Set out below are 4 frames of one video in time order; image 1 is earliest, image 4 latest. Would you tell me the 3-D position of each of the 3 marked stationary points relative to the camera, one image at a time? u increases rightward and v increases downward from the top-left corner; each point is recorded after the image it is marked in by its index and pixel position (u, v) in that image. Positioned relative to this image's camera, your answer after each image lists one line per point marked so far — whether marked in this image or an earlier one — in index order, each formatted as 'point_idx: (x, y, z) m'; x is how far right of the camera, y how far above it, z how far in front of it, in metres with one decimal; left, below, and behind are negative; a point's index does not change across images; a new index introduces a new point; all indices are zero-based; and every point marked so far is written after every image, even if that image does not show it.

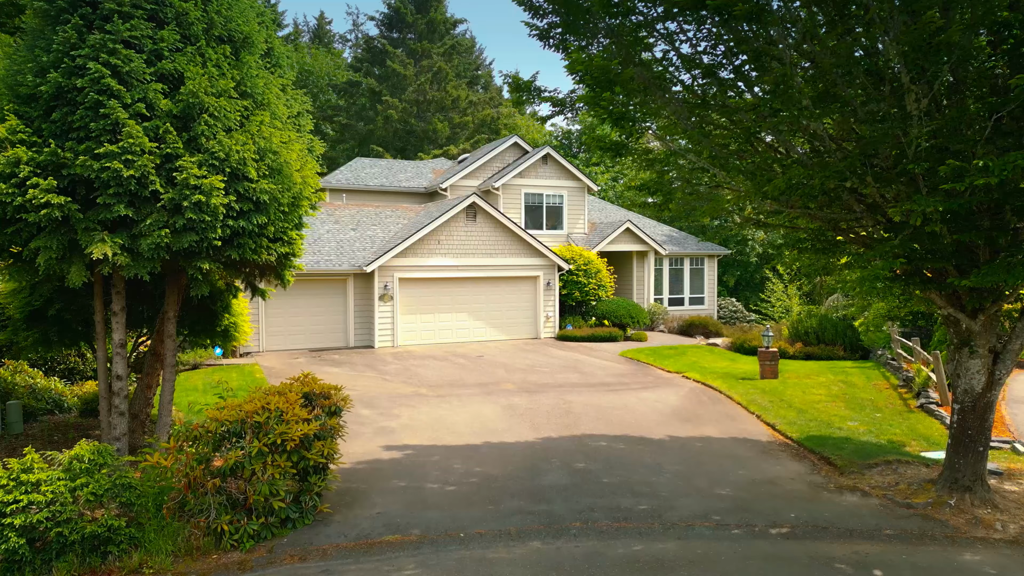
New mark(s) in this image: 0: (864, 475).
0: (+4.3, -2.3, +8.1) m
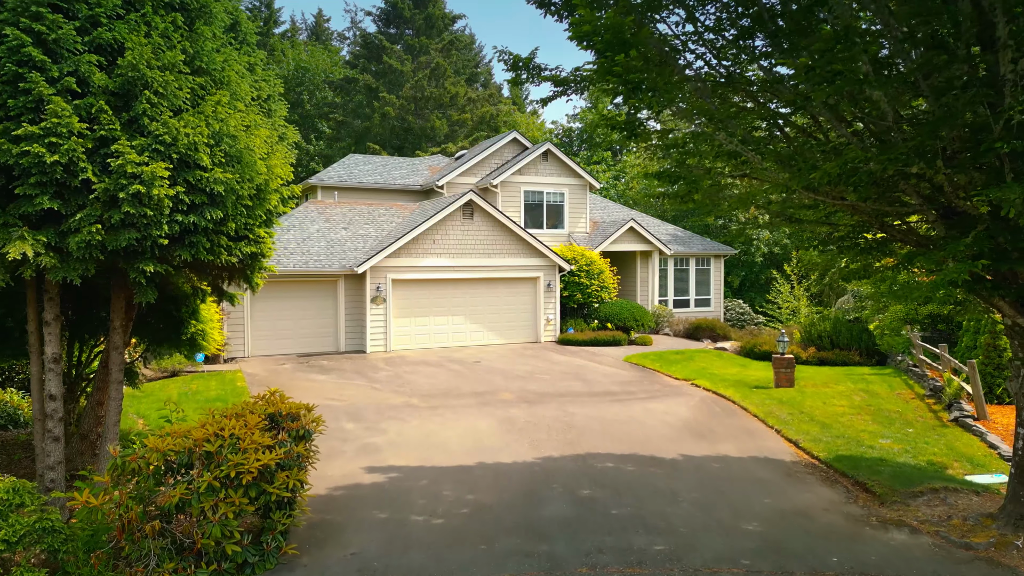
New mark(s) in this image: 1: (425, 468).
0: (+4.3, -2.4, +7.1) m
1: (-1.2, -2.4, +8.7) m
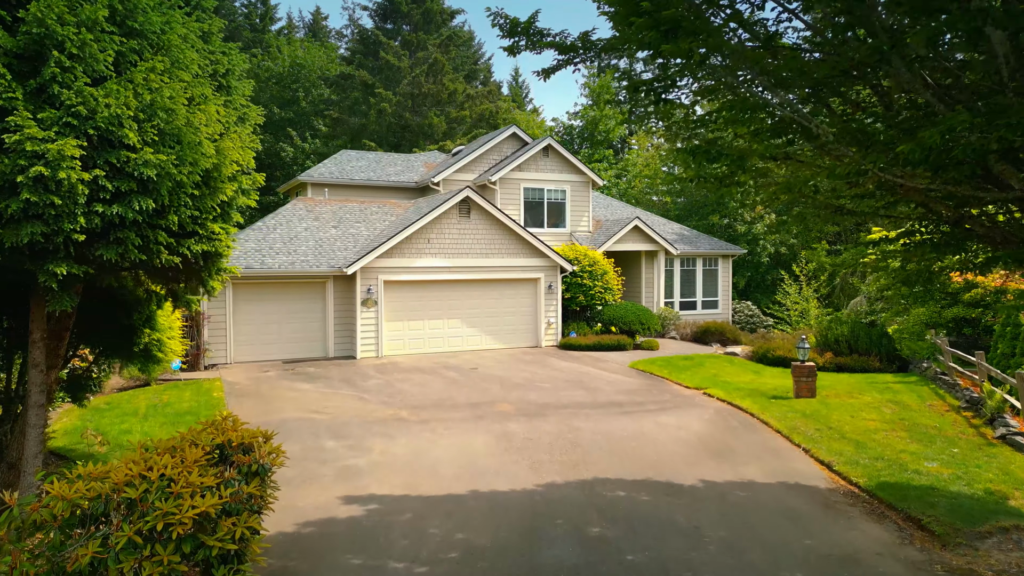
0: (+4.3, -2.4, +6.0) m
1: (-1.2, -2.5, +7.6) m
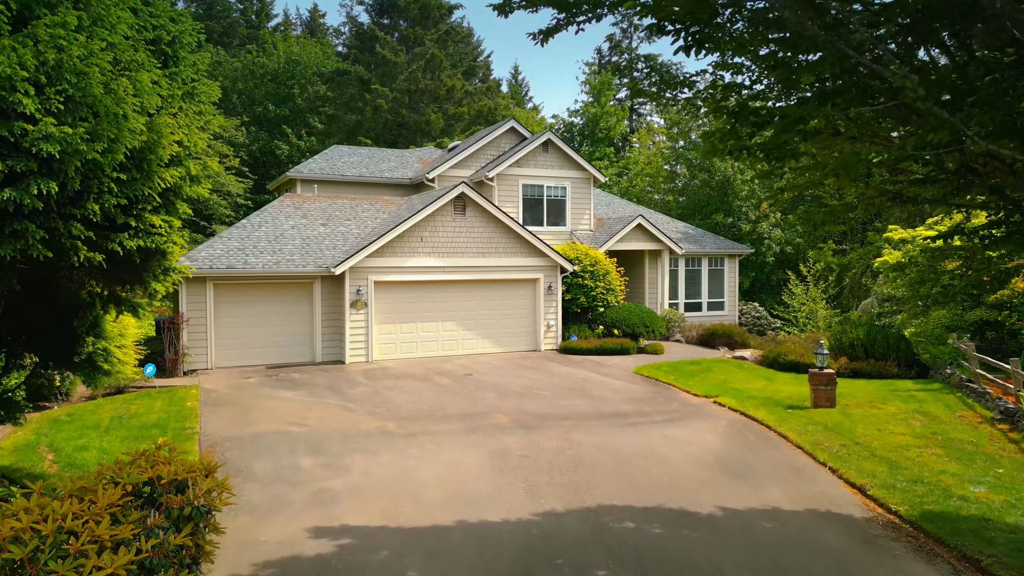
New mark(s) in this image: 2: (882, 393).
0: (+4.2, -2.4, +5.1) m
1: (-1.3, -2.5, +6.7) m
2: (+7.7, -2.2, +13.6) m
